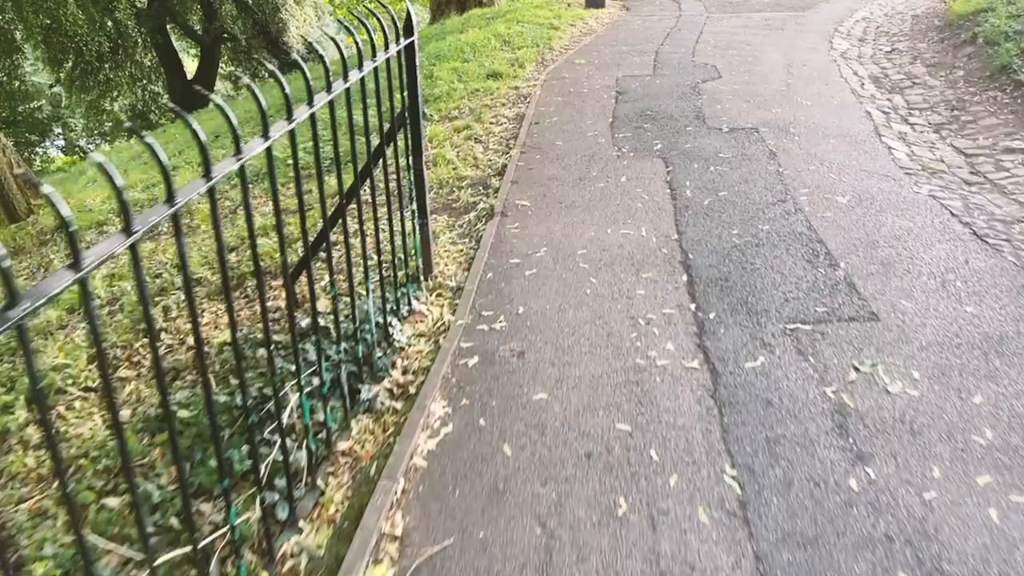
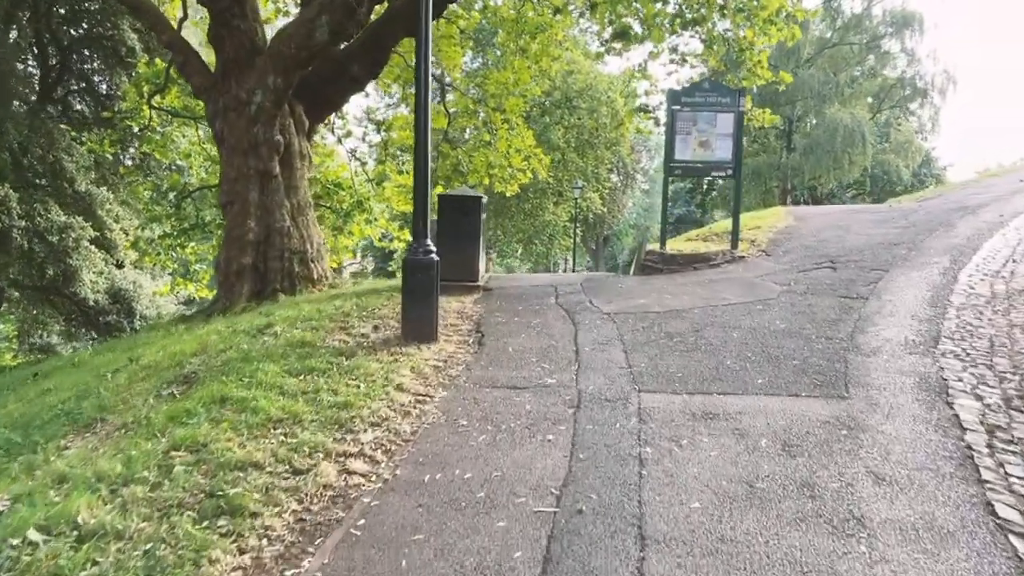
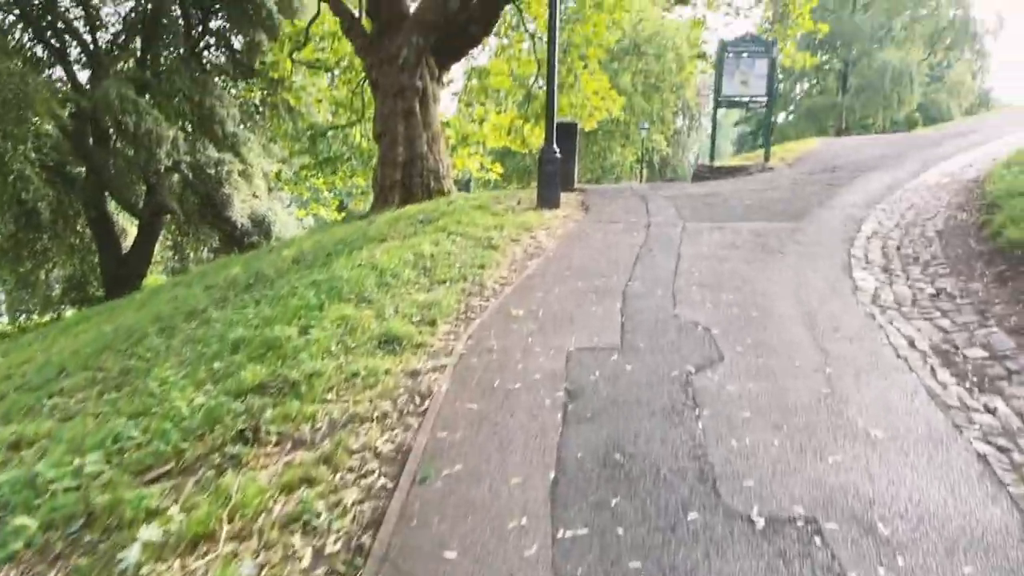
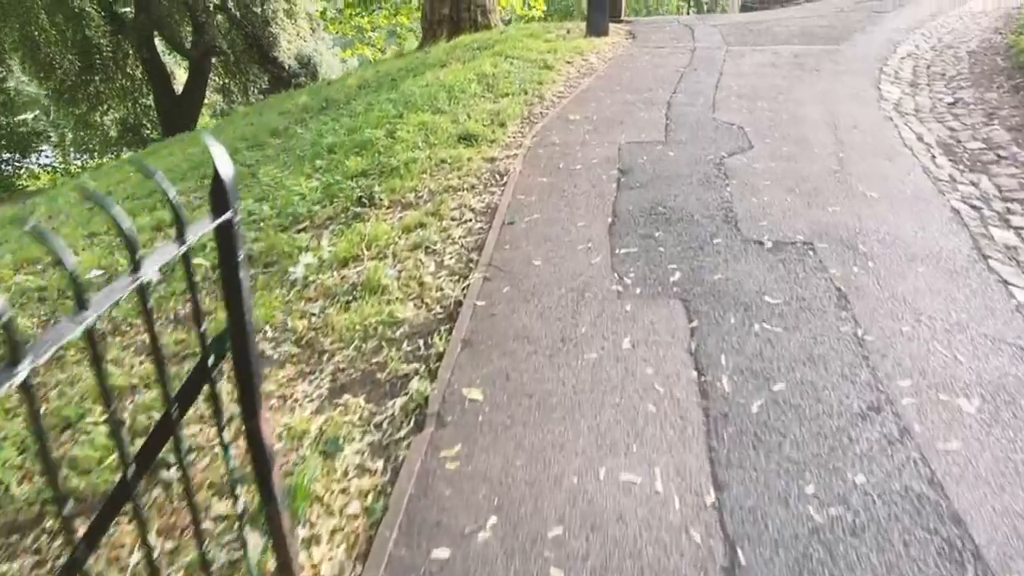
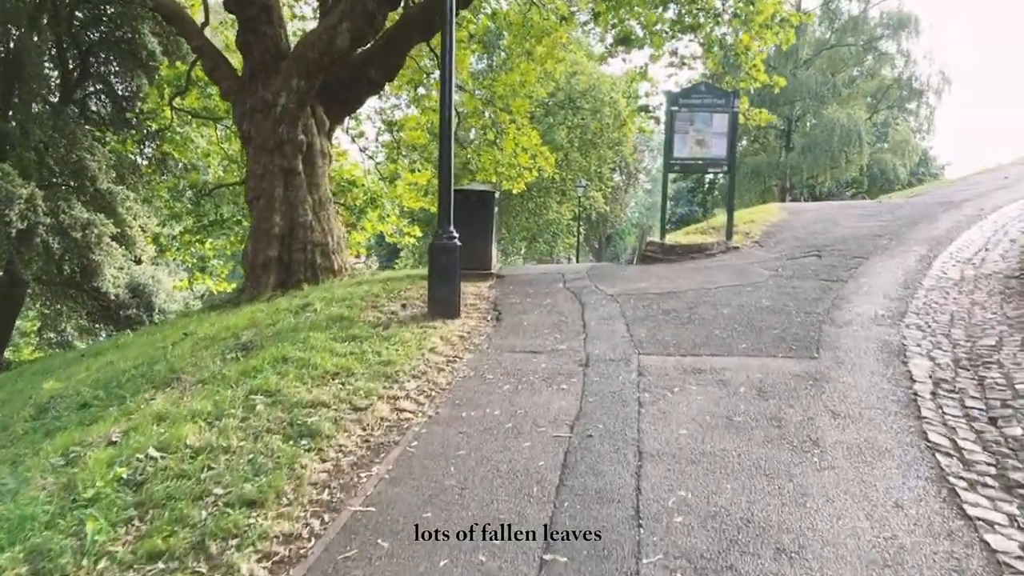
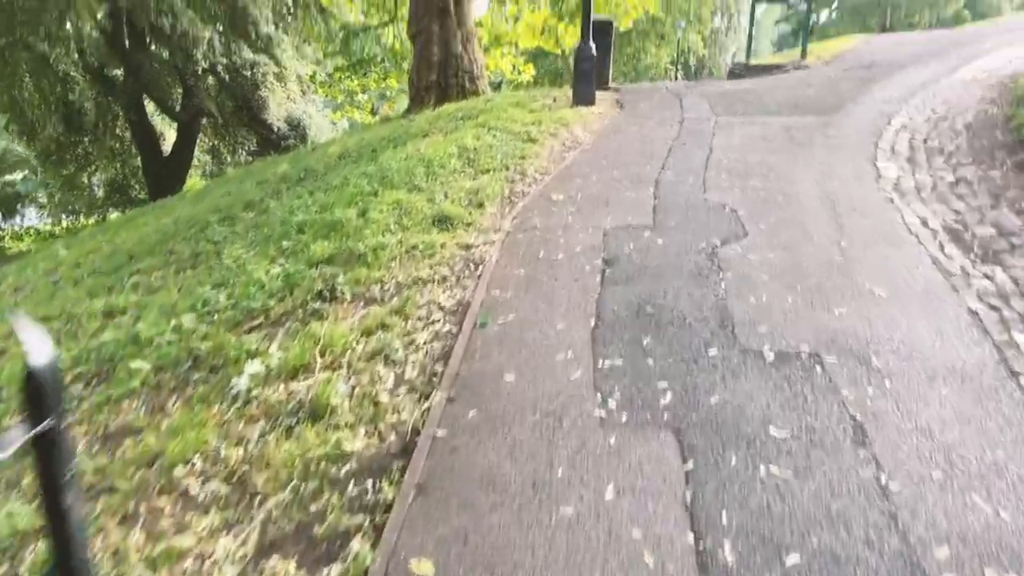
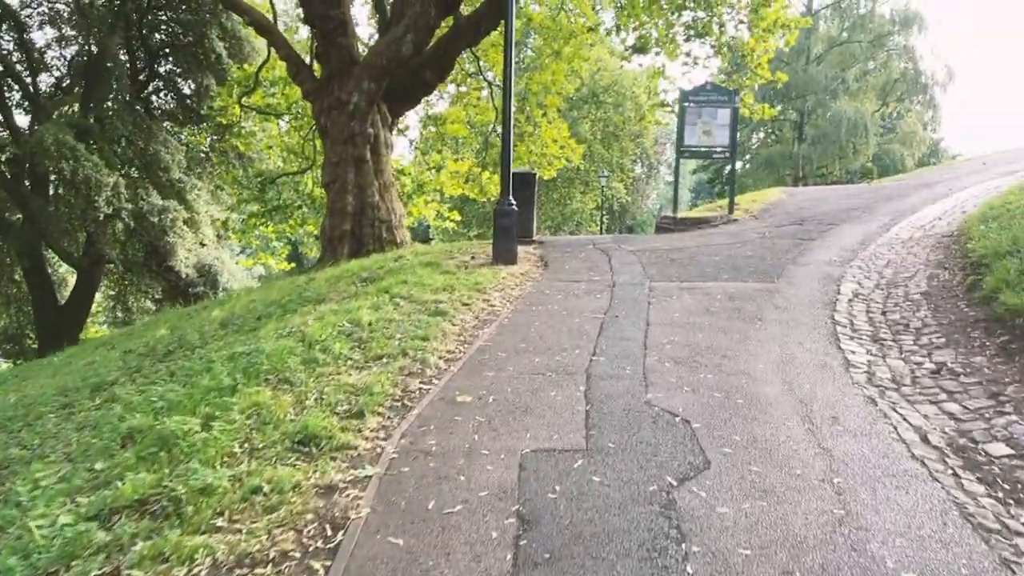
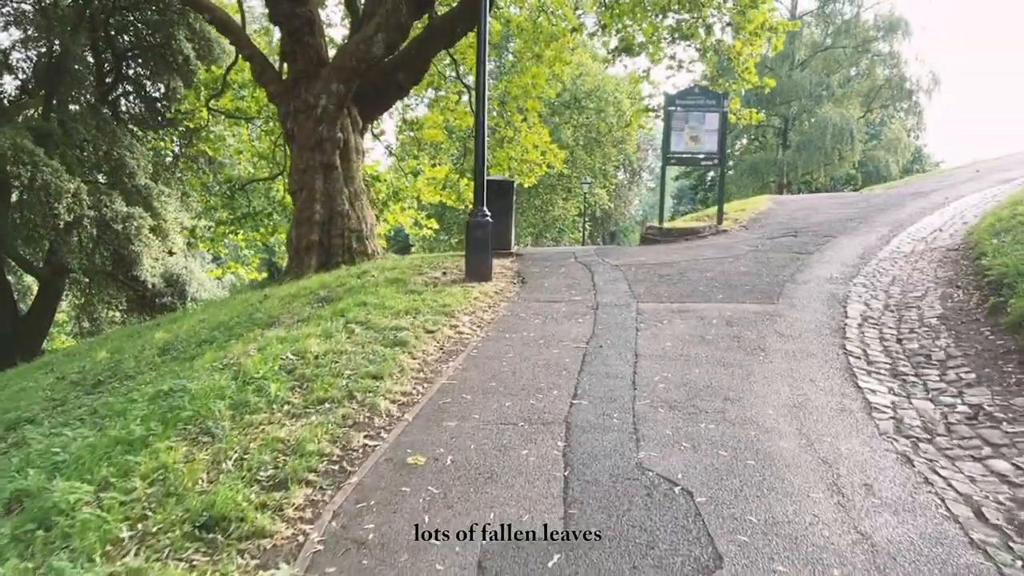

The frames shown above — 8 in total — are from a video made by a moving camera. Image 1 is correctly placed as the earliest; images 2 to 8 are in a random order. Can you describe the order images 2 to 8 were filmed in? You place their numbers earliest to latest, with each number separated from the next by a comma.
4, 6, 3, 7, 8, 5, 2
